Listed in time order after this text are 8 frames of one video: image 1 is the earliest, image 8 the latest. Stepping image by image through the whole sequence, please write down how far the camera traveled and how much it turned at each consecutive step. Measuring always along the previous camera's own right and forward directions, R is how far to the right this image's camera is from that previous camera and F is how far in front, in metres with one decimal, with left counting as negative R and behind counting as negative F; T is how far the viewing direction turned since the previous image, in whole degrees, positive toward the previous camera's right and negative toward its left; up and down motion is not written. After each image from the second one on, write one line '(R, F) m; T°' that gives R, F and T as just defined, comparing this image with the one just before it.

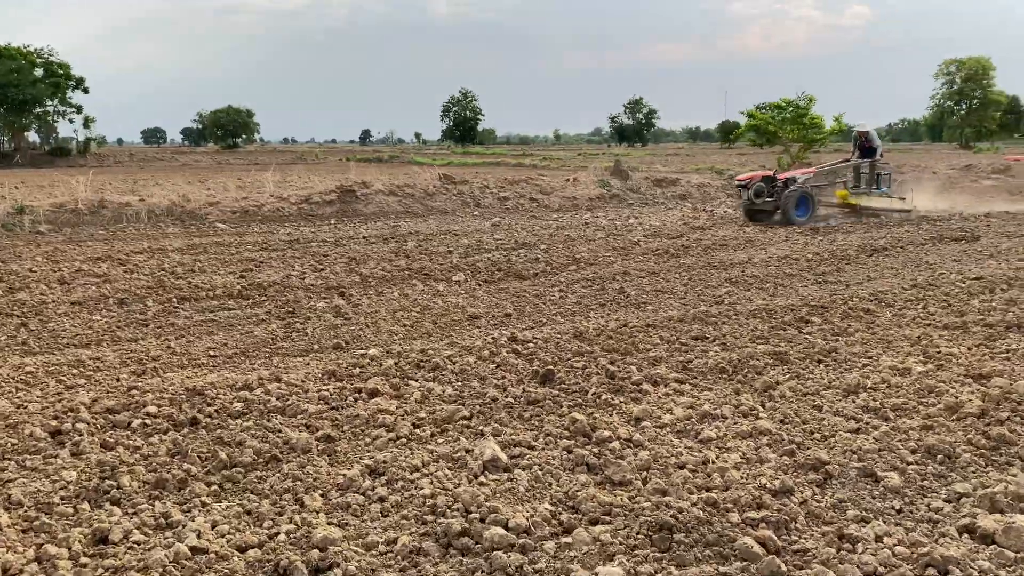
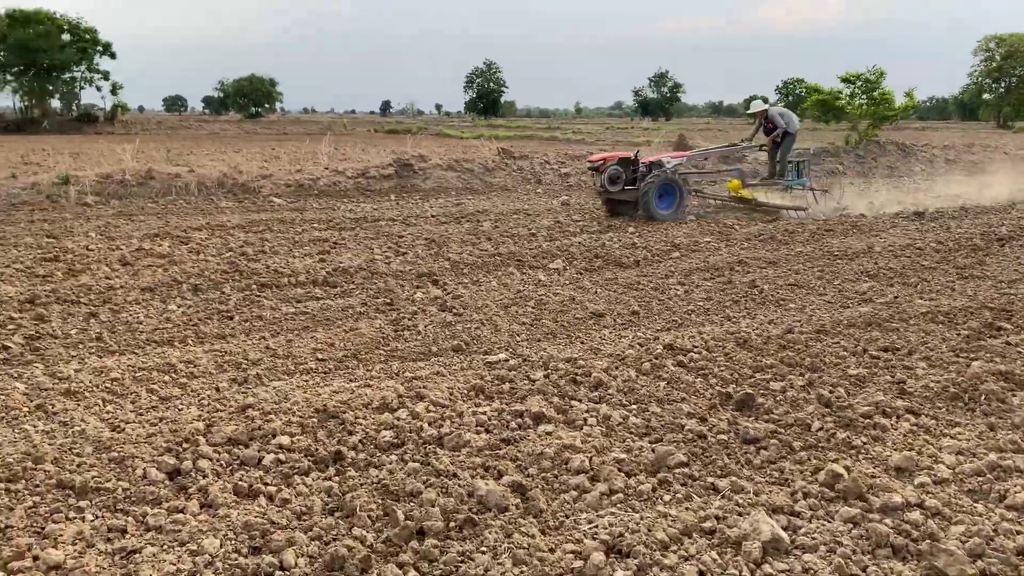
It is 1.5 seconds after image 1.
(-0.7, +0.8) m; -1°
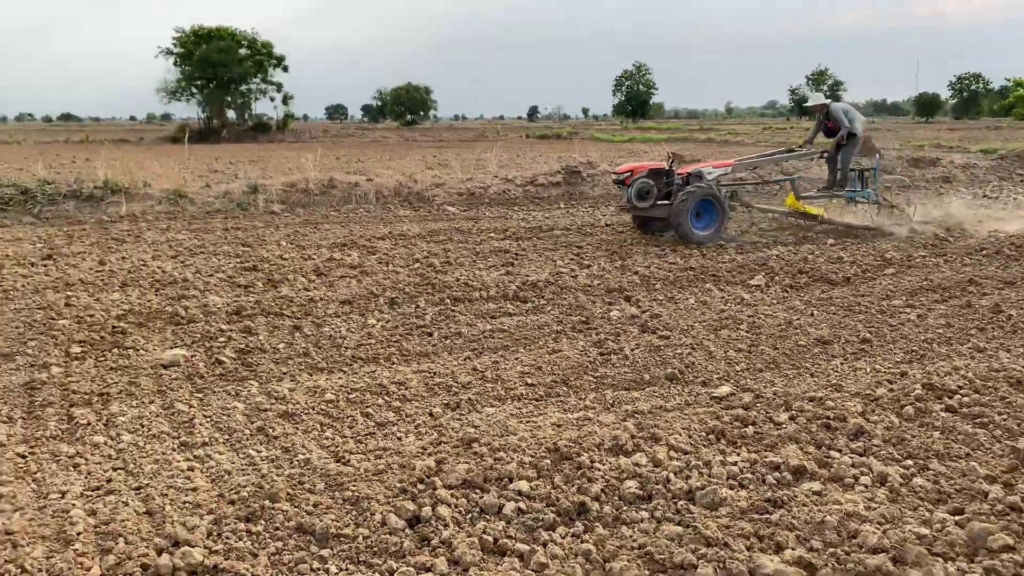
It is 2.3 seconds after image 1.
(-0.4, +0.3) m; -10°
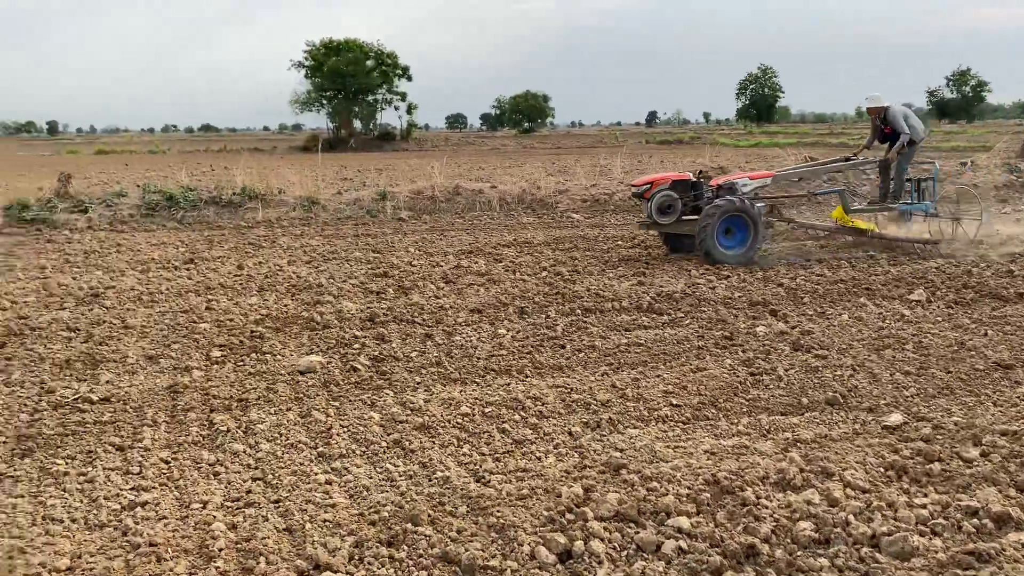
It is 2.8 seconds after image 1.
(-0.1, +0.2) m; -8°
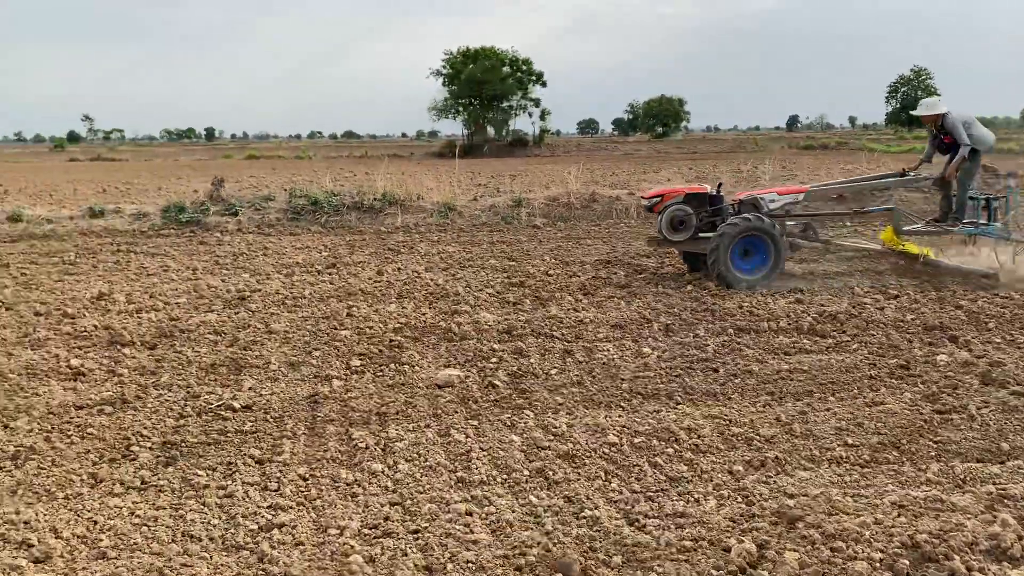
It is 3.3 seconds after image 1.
(-0.1, +0.3) m; -9°
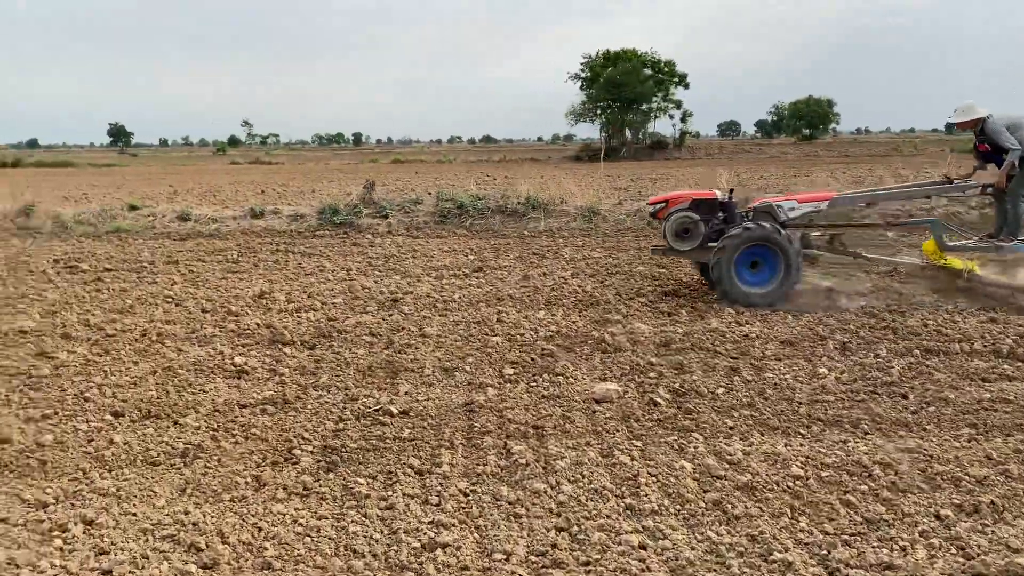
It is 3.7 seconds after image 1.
(-0.2, +0.2) m; -9°
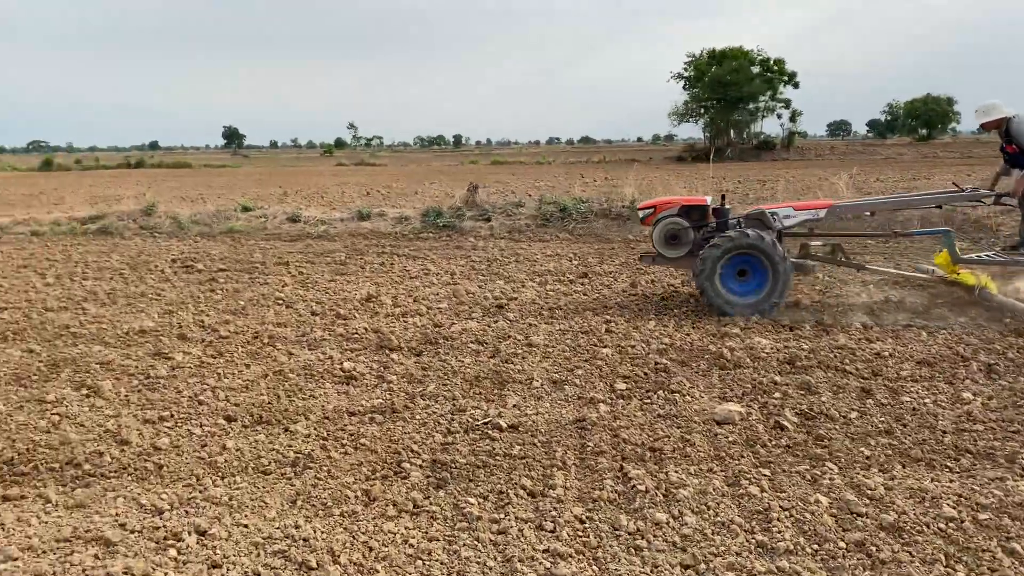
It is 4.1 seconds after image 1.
(-0.1, +0.2) m; -6°
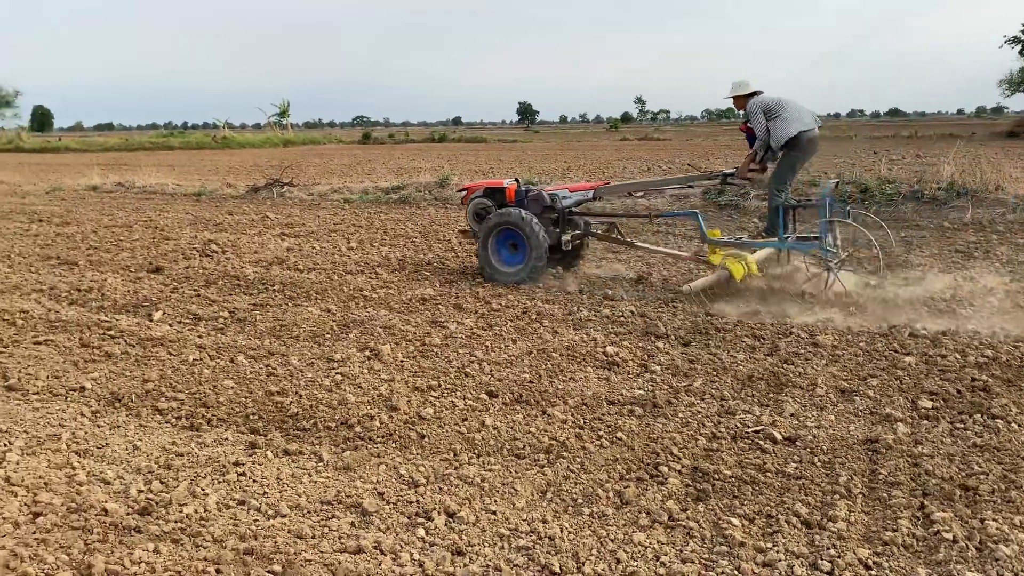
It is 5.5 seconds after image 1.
(0.0, +0.3) m; -19°
